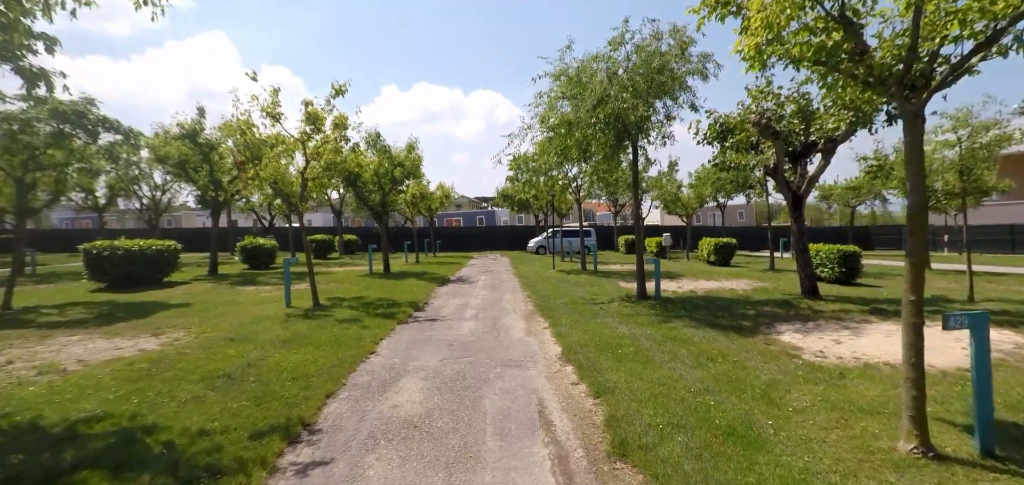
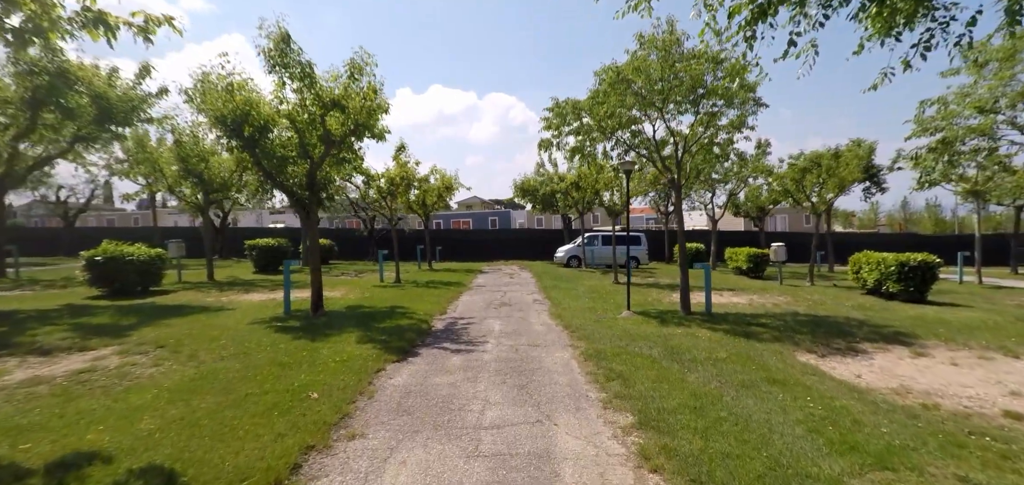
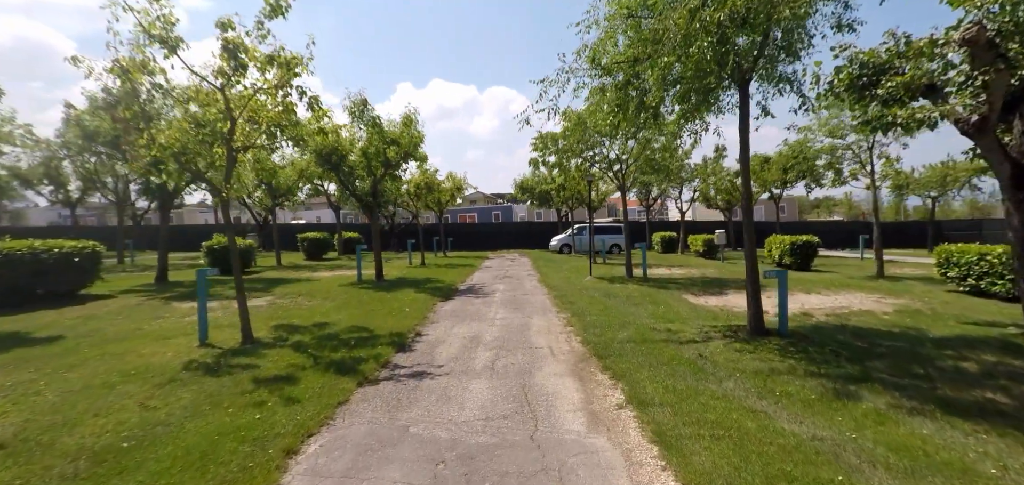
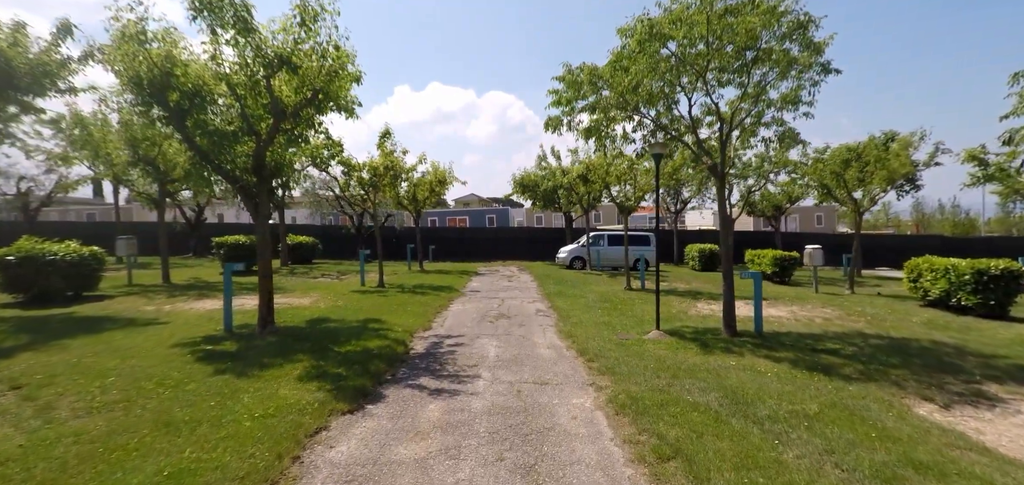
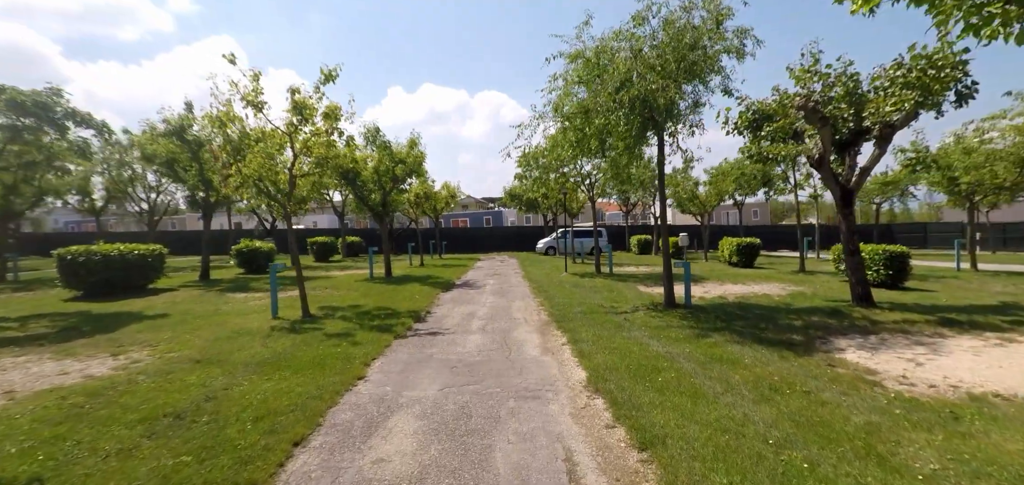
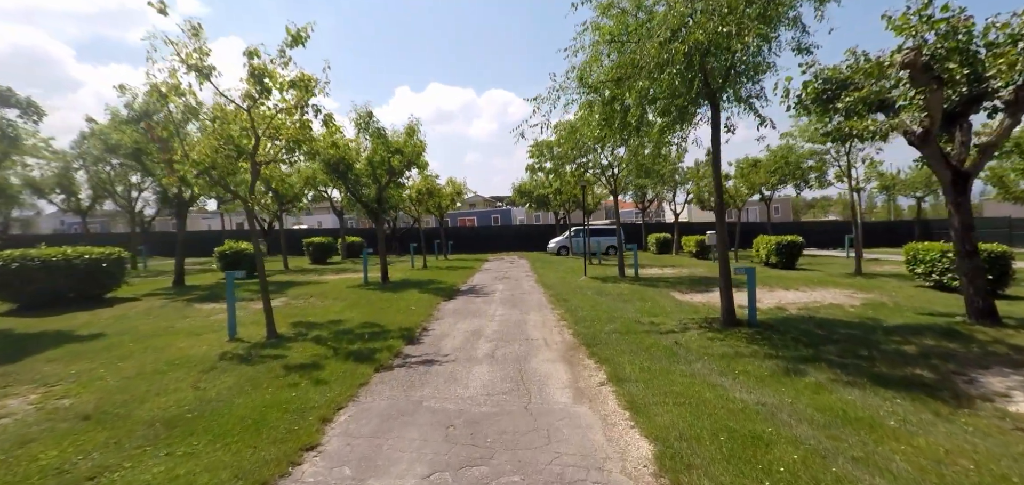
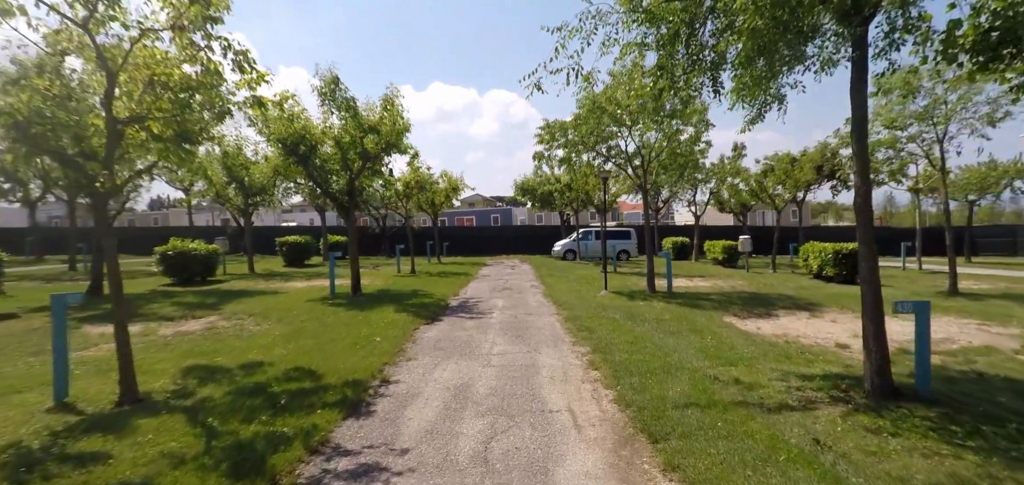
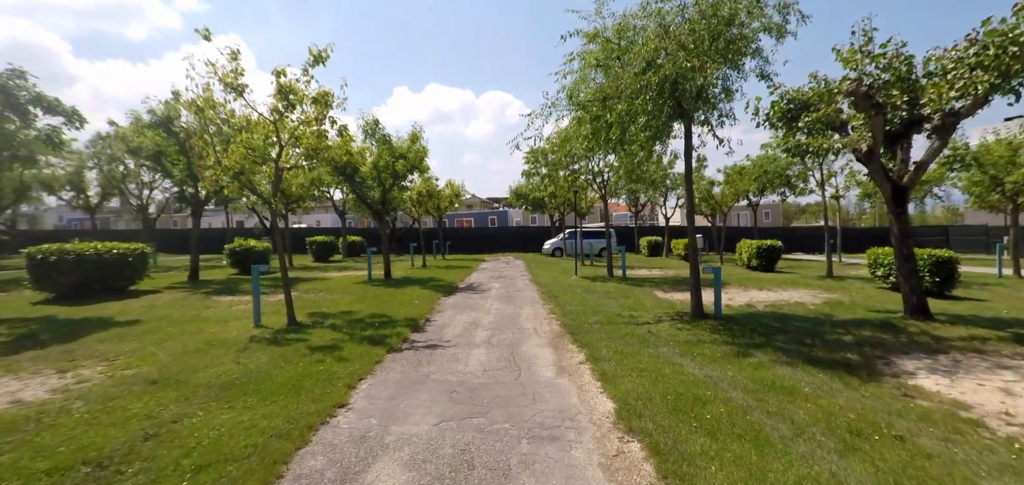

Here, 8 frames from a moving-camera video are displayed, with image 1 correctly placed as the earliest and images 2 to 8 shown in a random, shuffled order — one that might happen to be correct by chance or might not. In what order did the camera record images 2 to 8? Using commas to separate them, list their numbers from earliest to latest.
5, 8, 6, 3, 7, 2, 4
